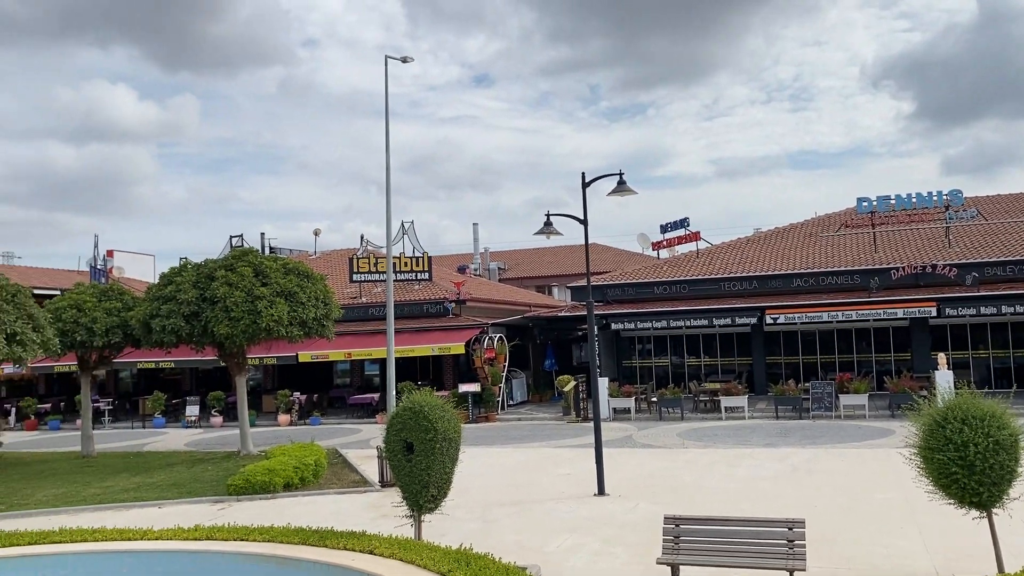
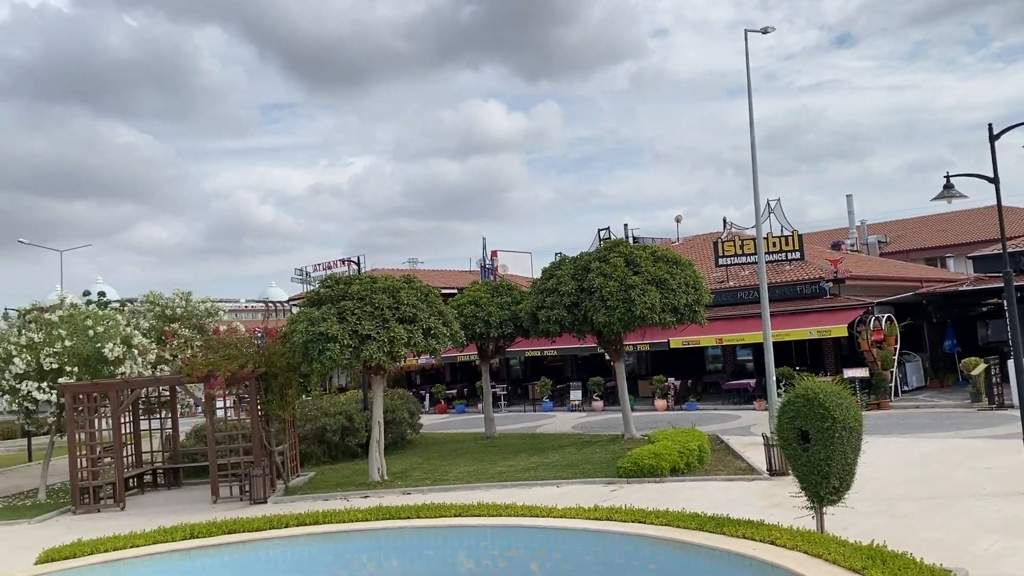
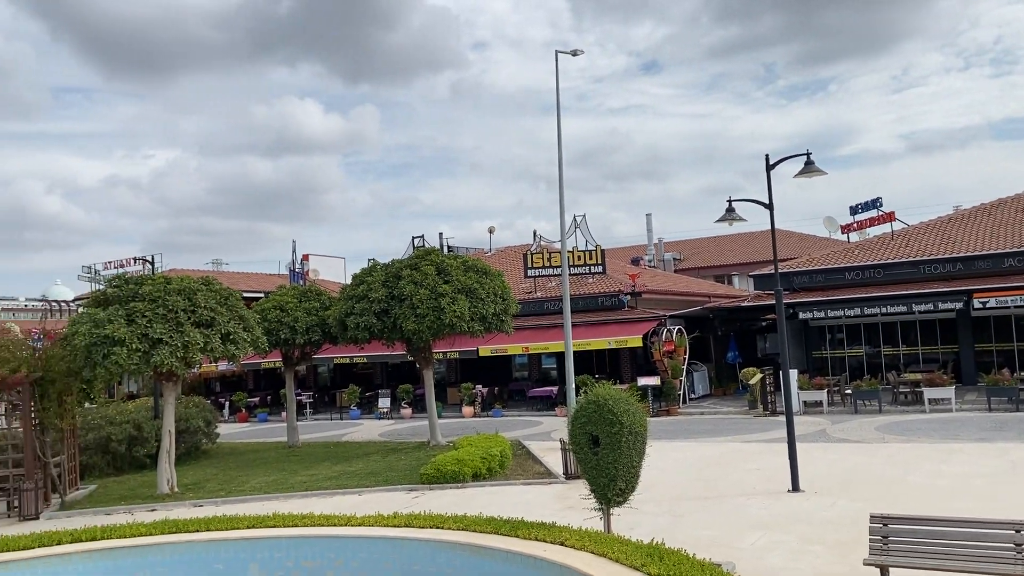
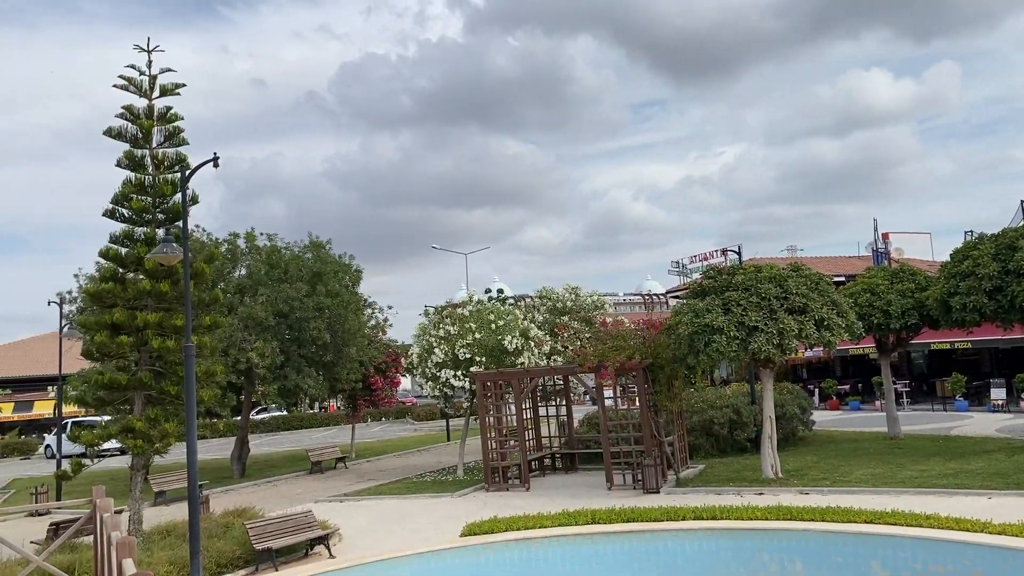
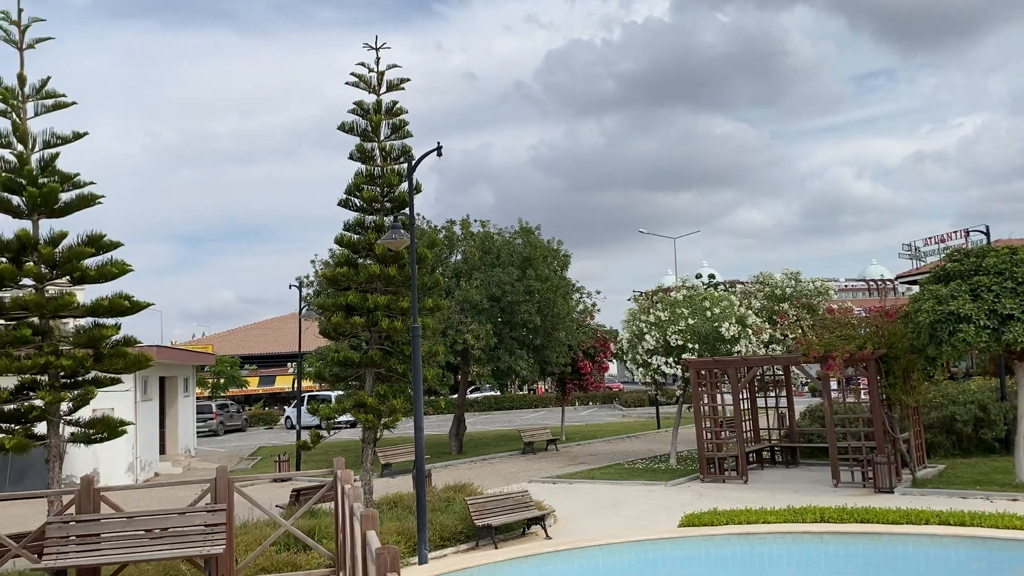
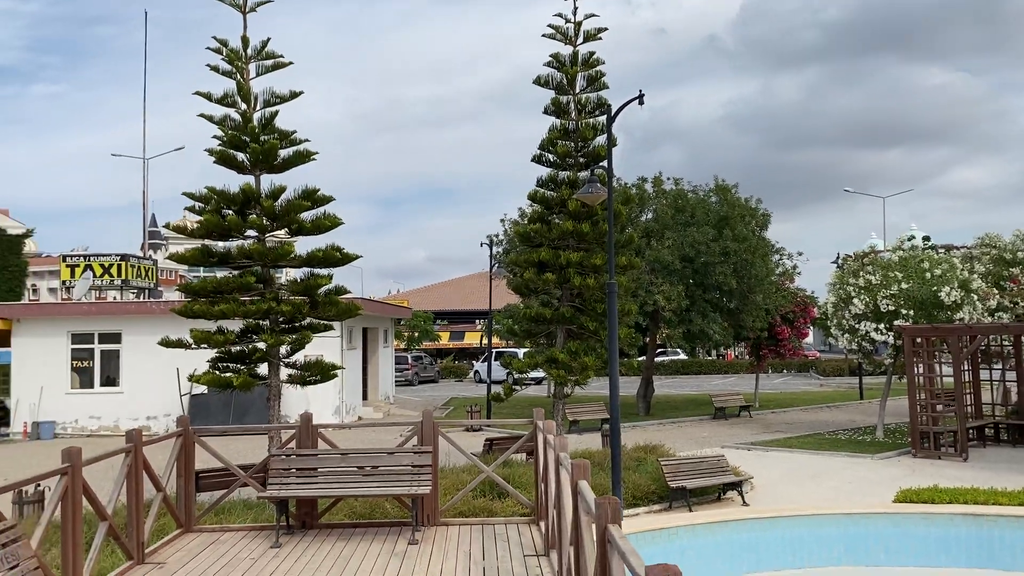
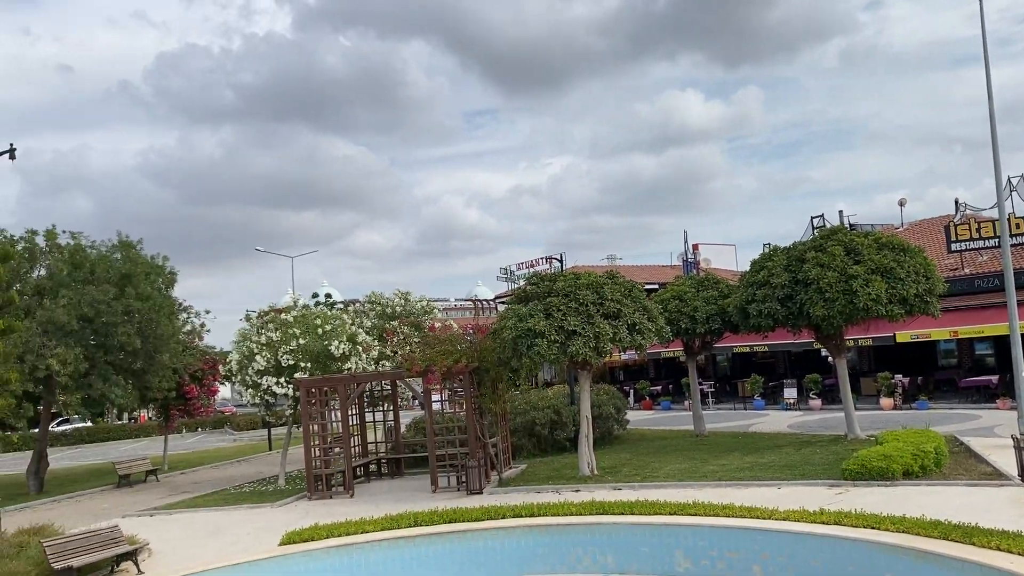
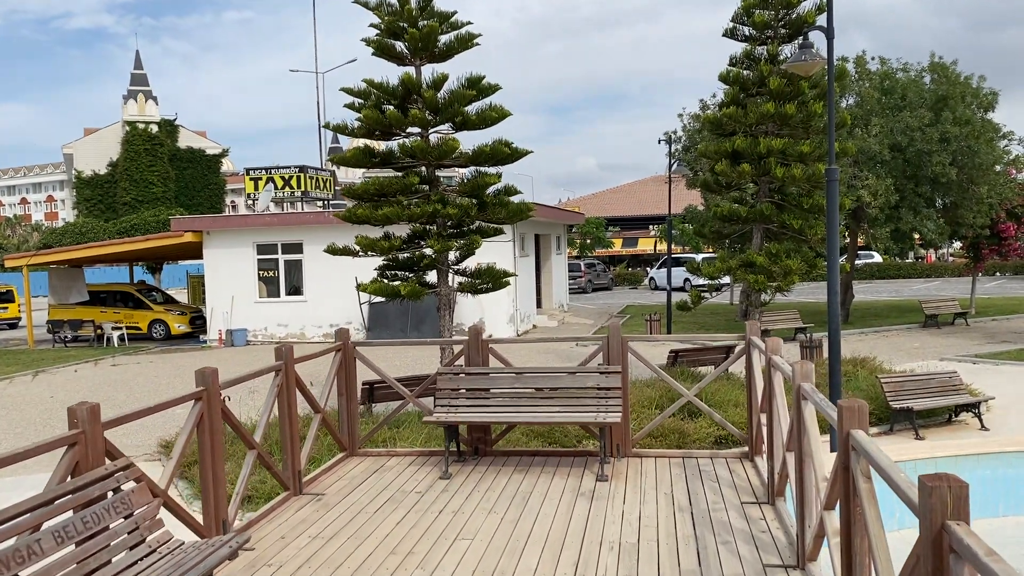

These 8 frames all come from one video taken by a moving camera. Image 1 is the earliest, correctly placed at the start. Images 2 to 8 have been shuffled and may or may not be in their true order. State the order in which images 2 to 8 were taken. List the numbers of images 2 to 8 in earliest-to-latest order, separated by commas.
3, 2, 7, 4, 5, 6, 8
